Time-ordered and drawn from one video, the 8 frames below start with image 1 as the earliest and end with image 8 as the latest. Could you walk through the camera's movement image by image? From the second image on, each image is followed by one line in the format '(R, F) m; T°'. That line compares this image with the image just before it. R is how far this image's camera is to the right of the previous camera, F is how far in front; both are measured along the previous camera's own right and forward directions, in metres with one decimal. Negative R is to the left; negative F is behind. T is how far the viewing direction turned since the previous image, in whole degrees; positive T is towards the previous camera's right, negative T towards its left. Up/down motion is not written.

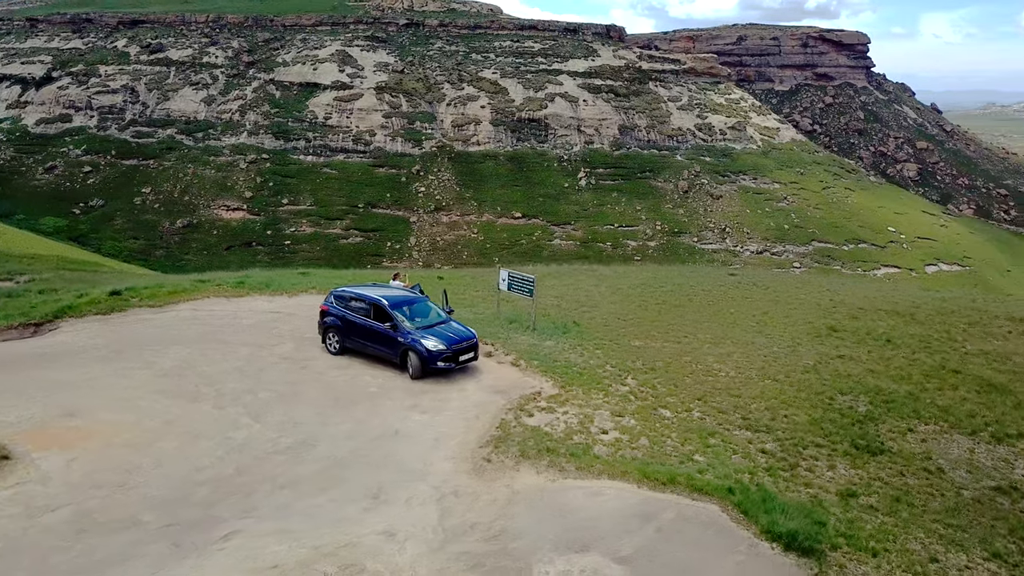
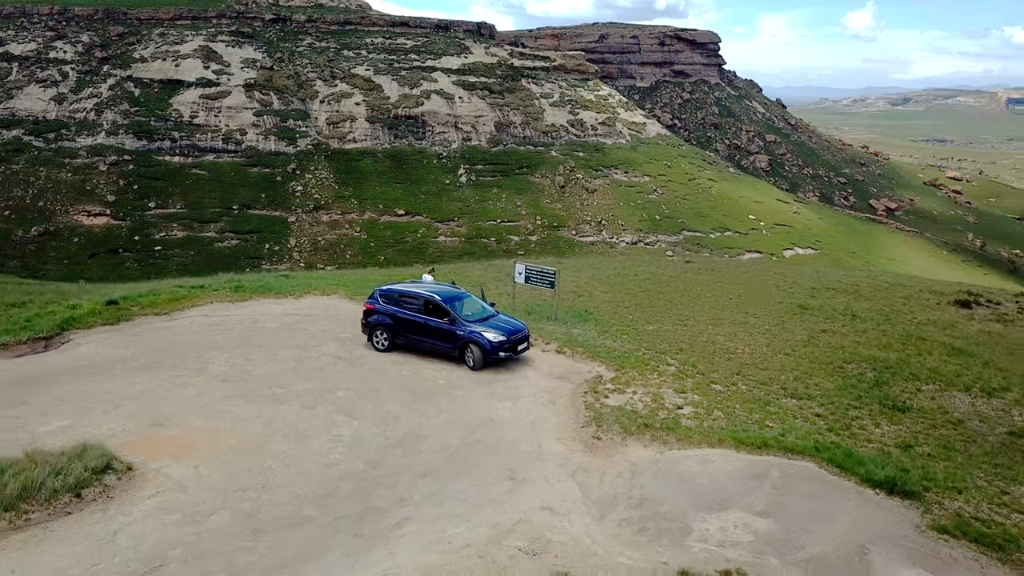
(-4.0, -0.6) m; +9°
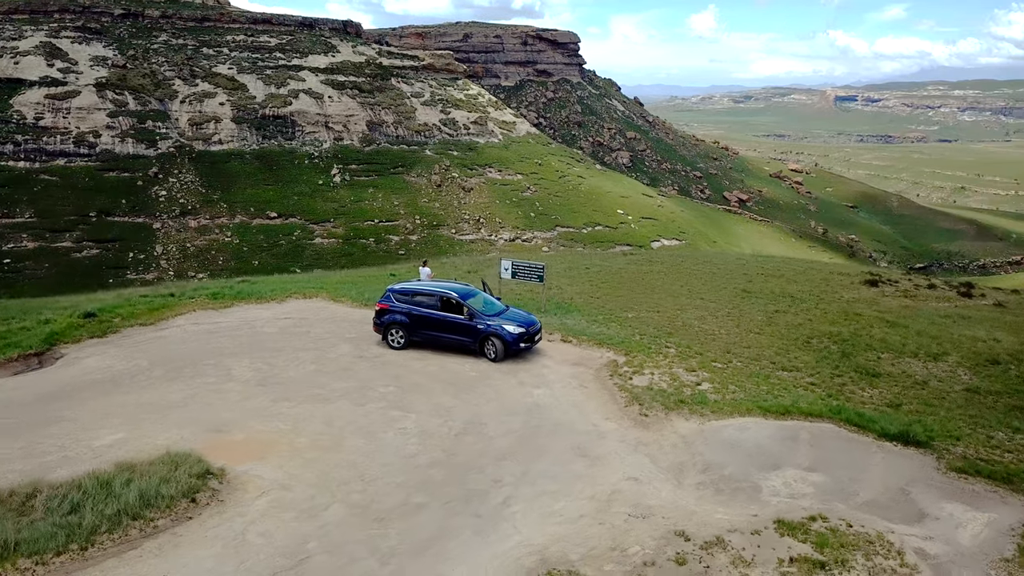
(-3.4, -0.7) m; +9°
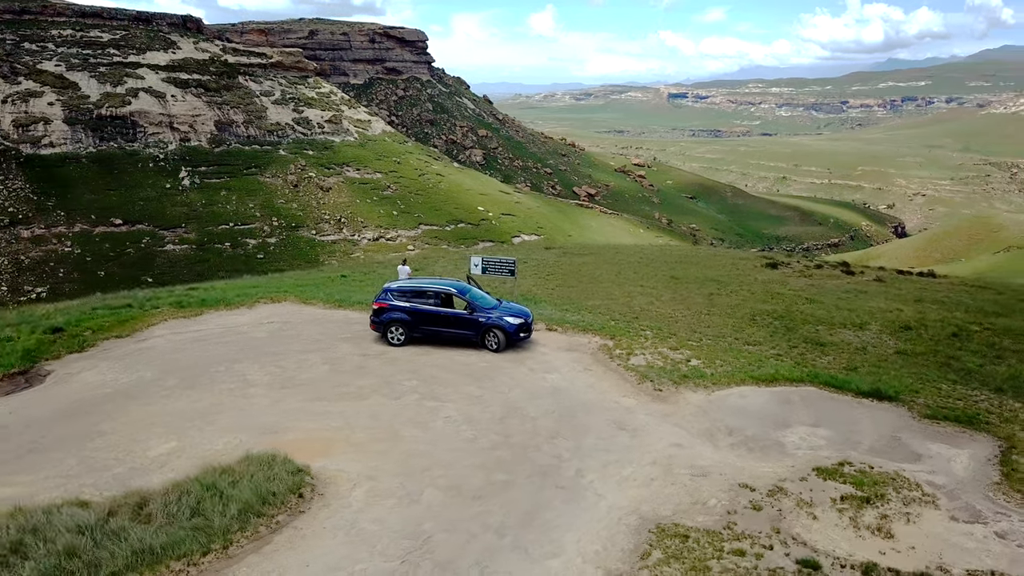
(-3.5, -0.8) m; +10°
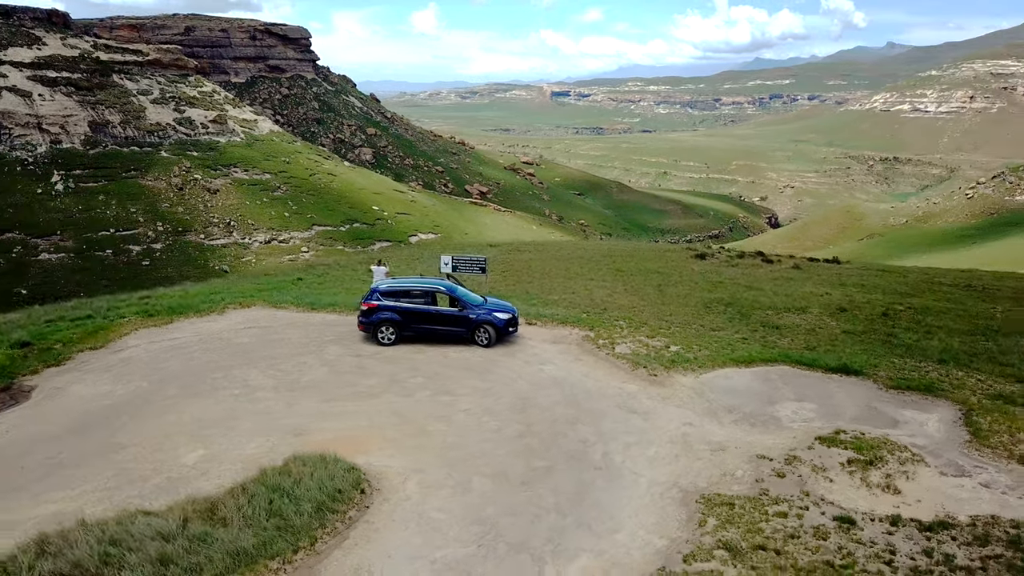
(-2.4, -0.5) m; +8°
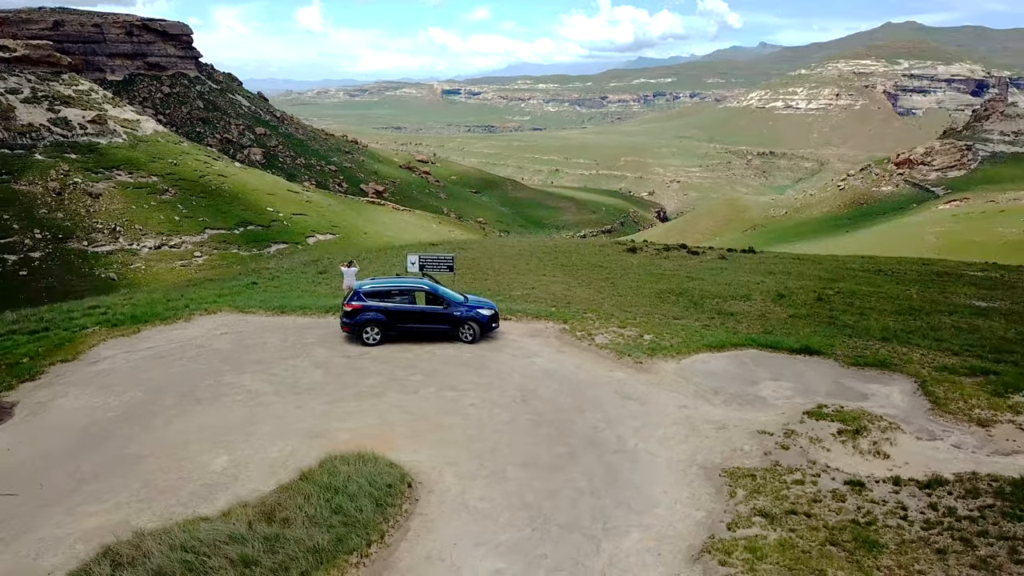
(-2.2, -0.4) m; +7°
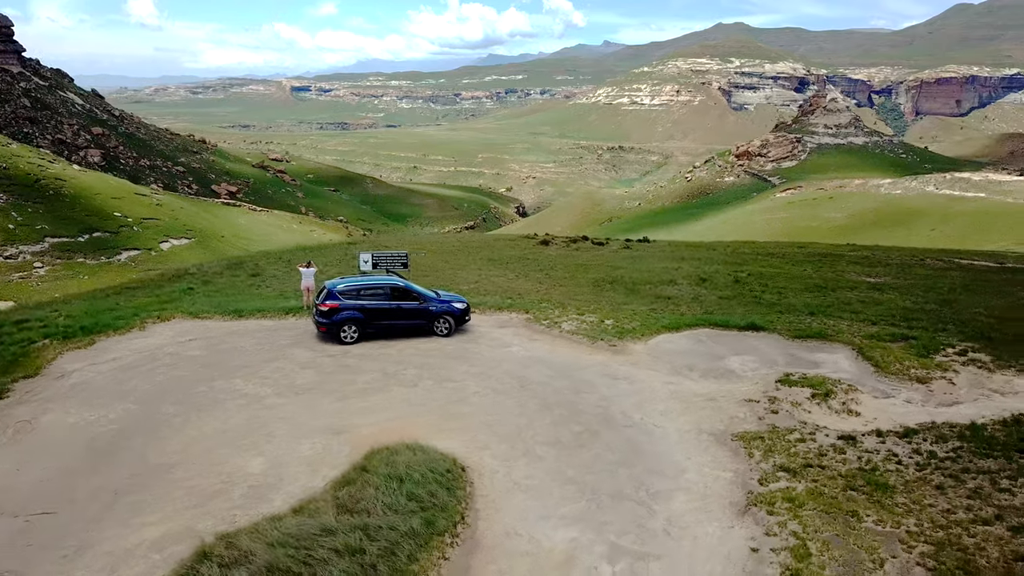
(-2.9, -0.5) m; +10°
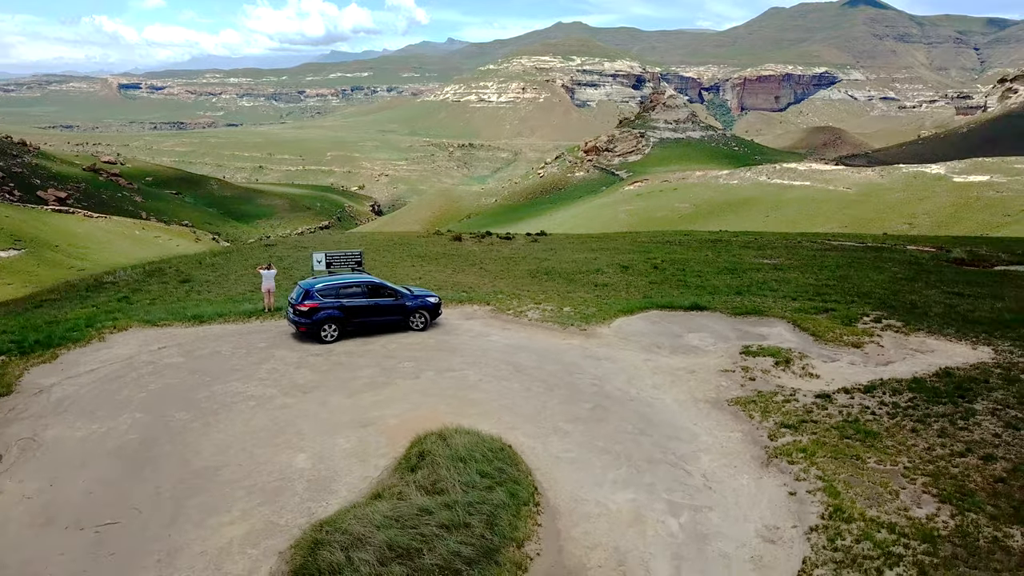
(-3.1, -0.6) m; +10°
